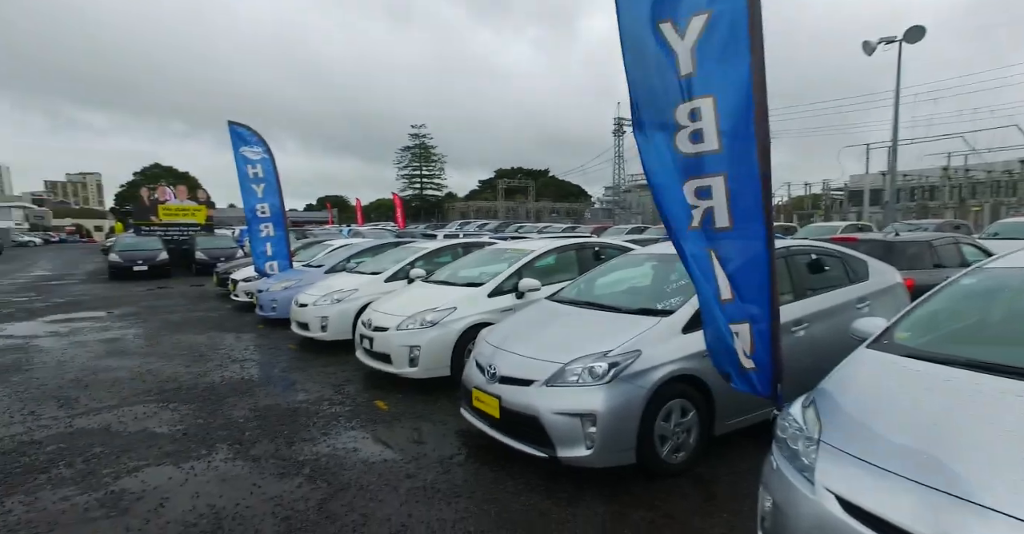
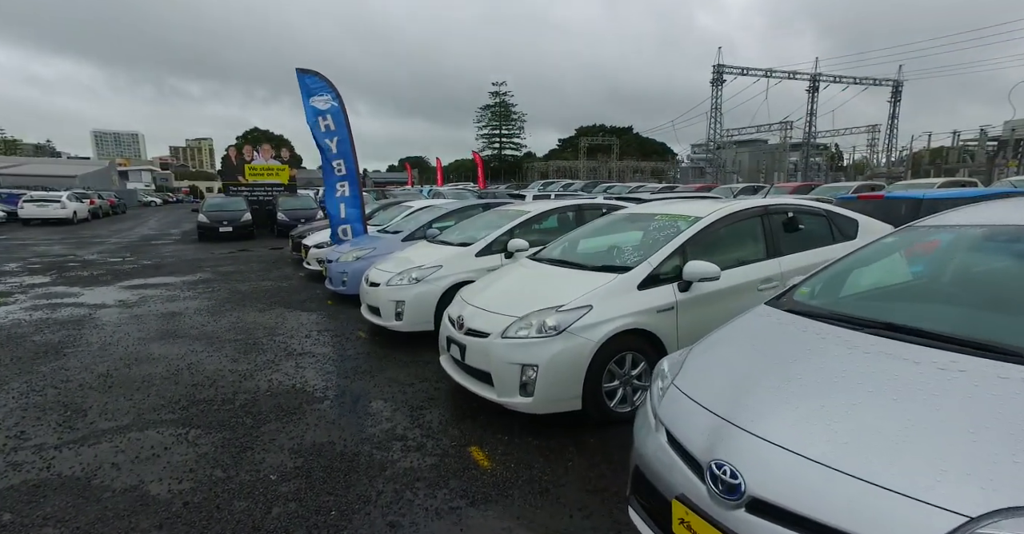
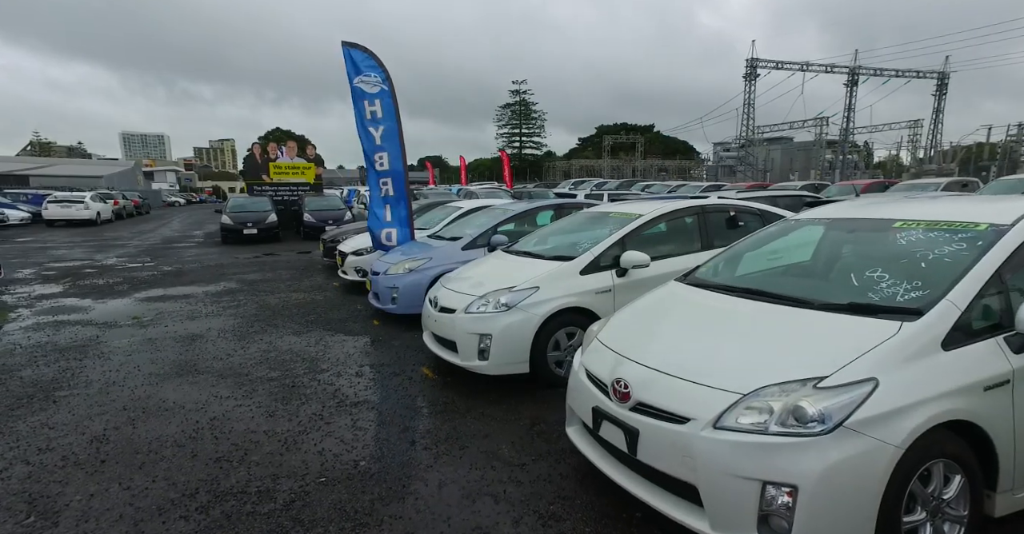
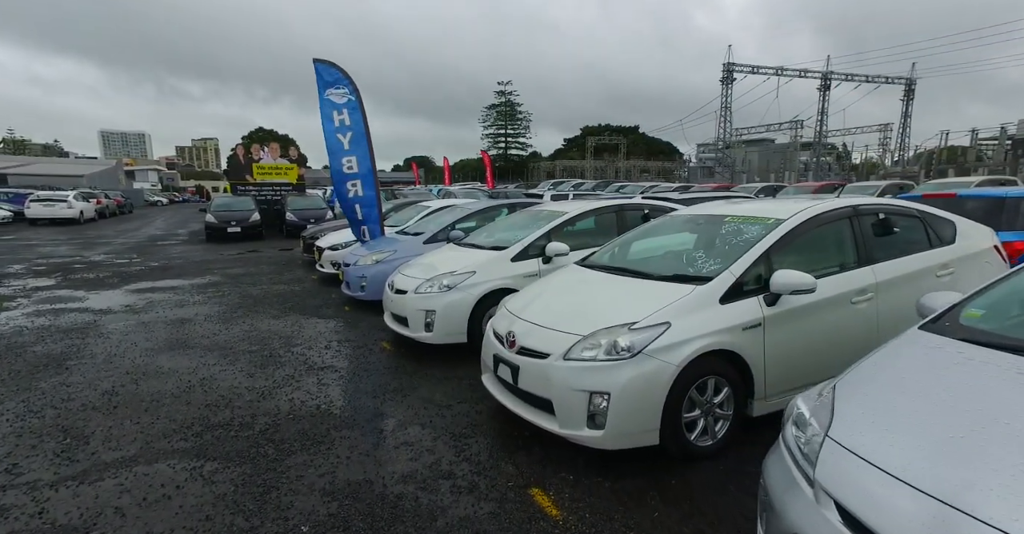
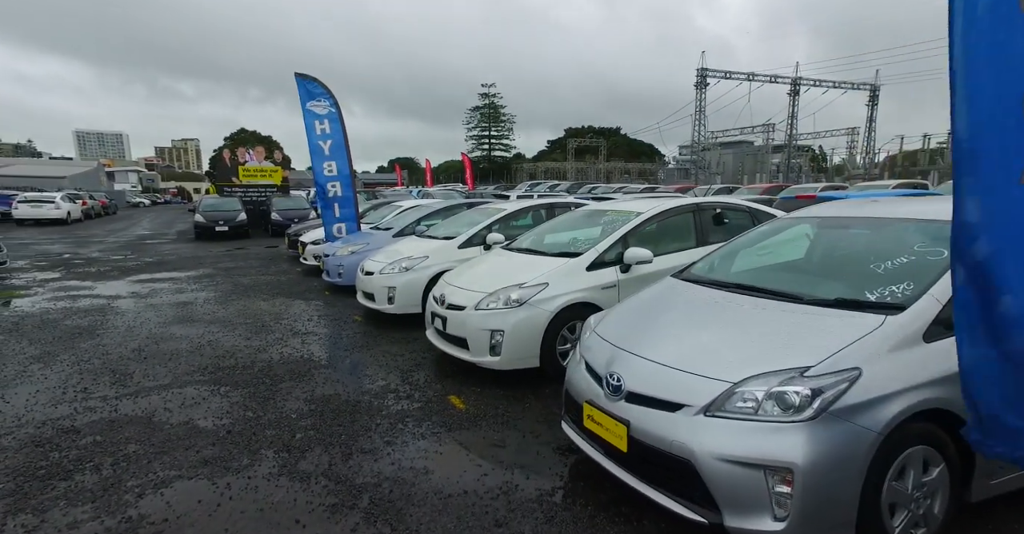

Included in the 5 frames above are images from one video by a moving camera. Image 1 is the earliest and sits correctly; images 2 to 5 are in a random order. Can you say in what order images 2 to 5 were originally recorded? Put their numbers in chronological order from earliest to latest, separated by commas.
5, 2, 4, 3
